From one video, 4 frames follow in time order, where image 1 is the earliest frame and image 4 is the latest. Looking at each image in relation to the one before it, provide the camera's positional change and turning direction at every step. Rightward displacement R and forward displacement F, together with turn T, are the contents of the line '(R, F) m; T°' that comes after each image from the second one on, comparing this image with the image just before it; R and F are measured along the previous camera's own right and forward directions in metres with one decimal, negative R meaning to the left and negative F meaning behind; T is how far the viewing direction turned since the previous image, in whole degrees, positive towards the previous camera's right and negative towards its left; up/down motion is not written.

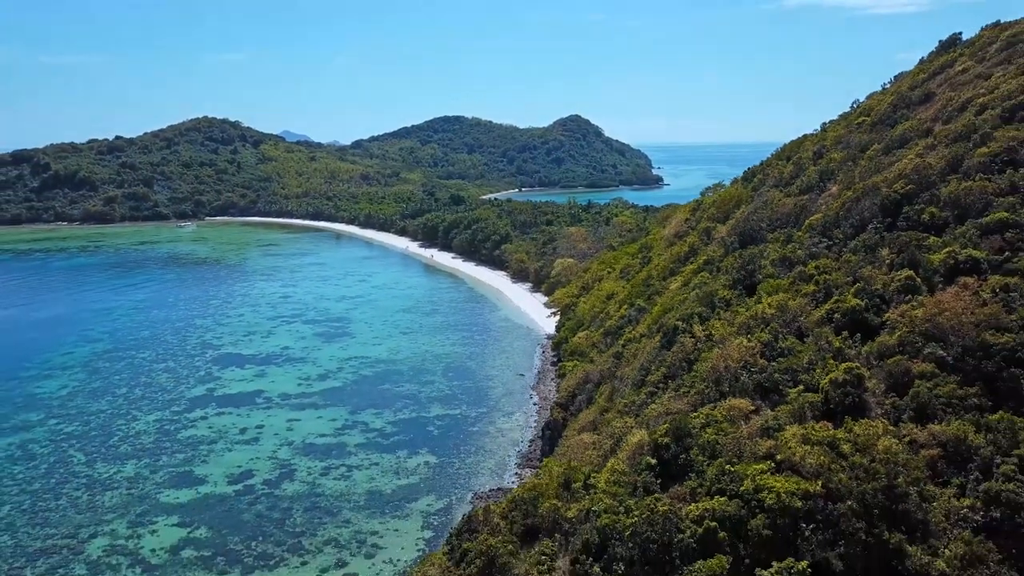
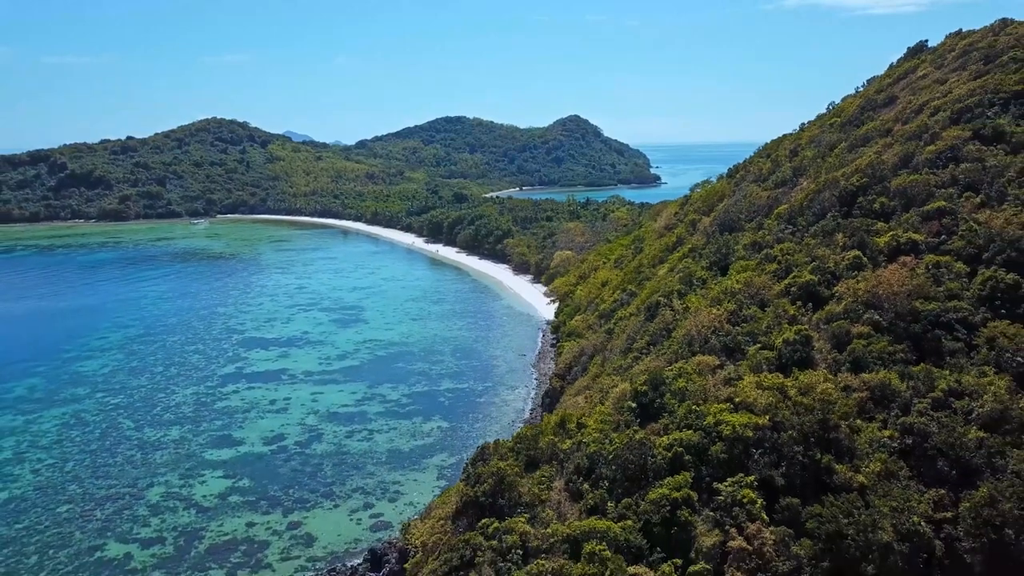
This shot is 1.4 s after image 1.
(-0.1, -4.0) m; 0°
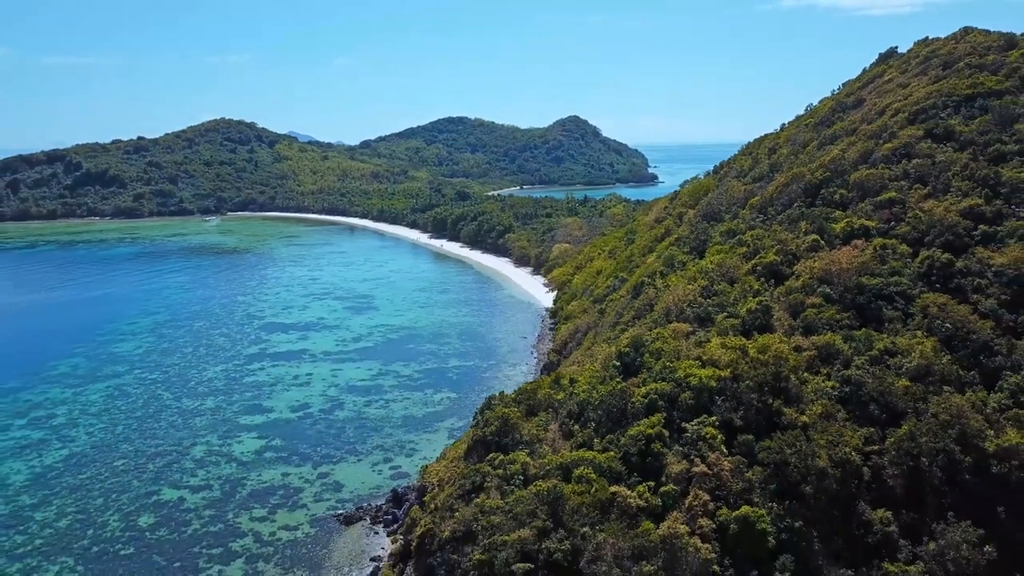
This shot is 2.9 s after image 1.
(-0.1, -4.1) m; 0°
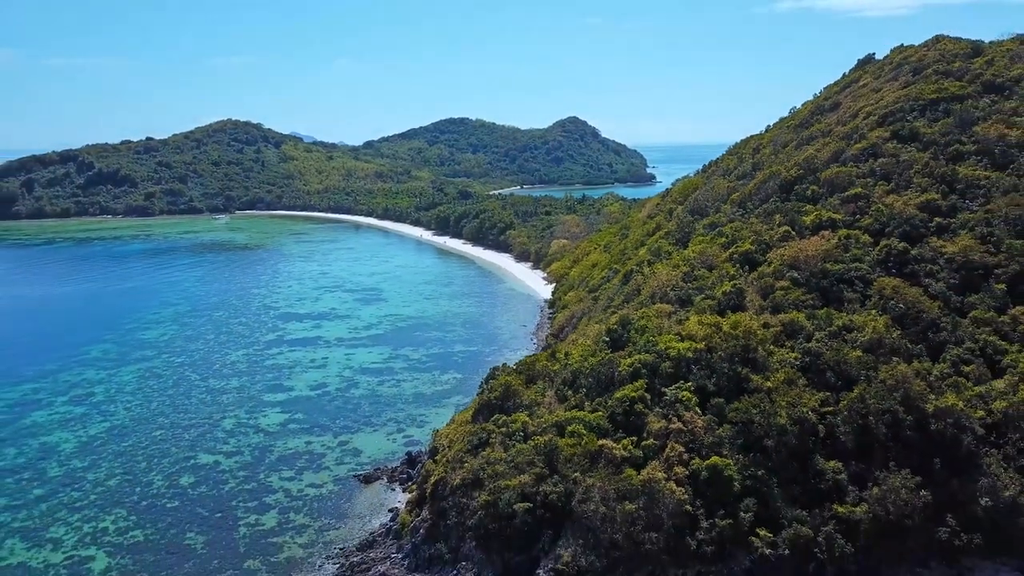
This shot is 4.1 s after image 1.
(0.0, -3.5) m; 0°
